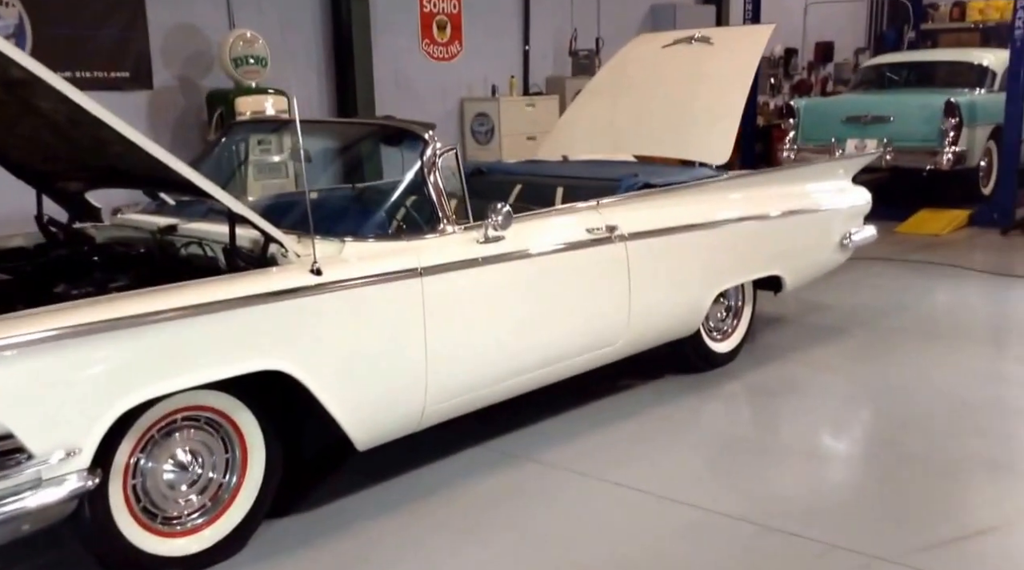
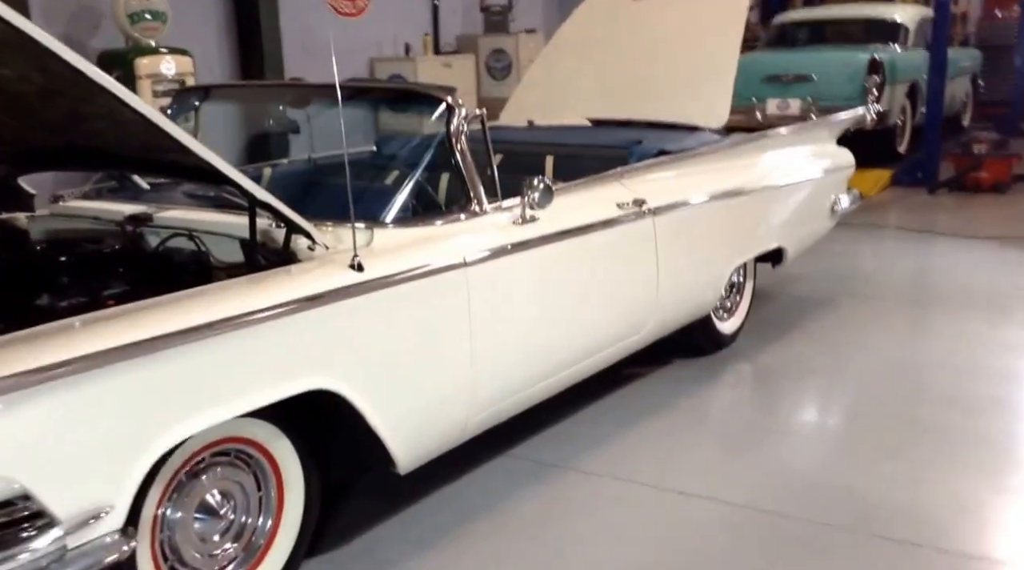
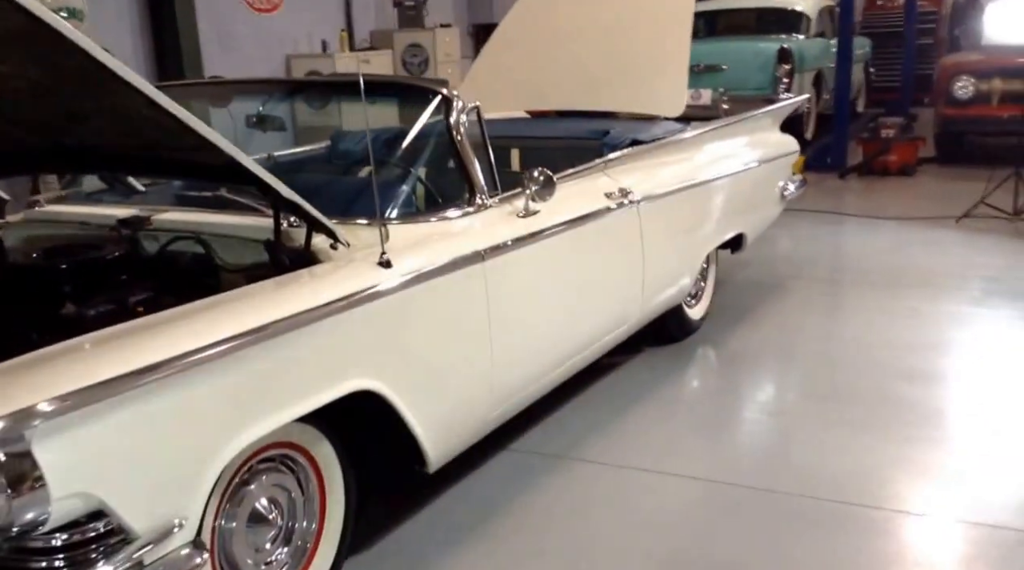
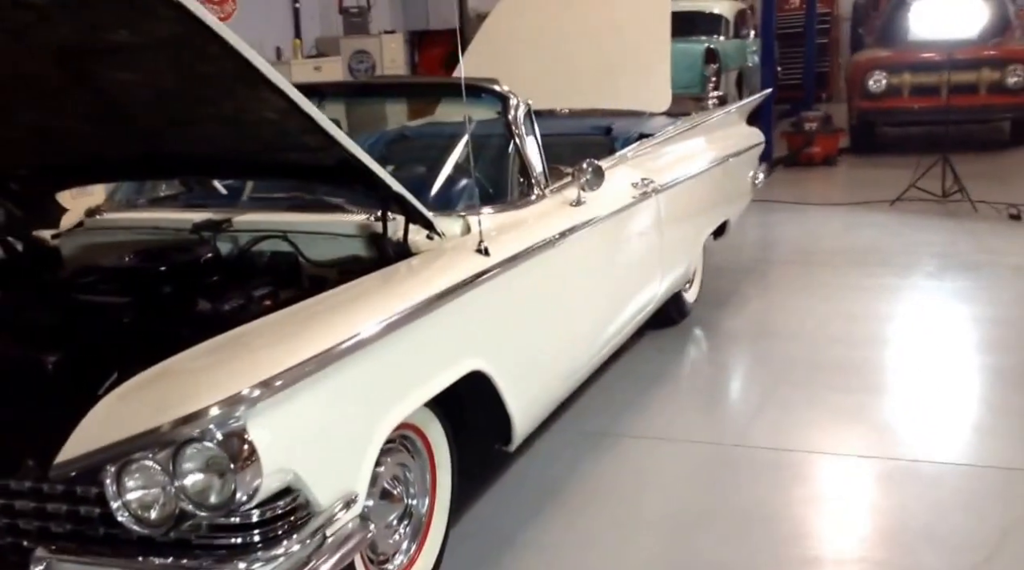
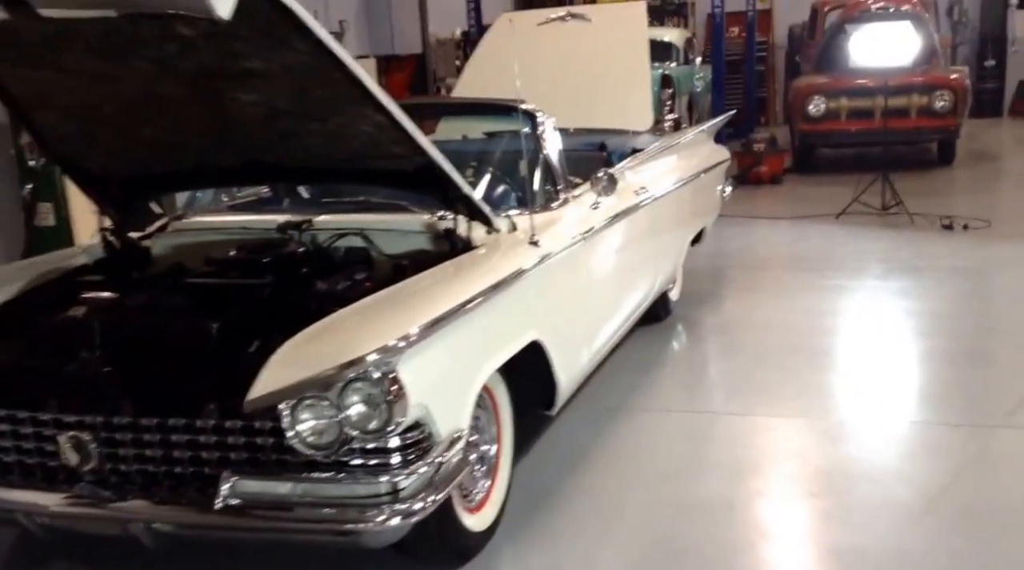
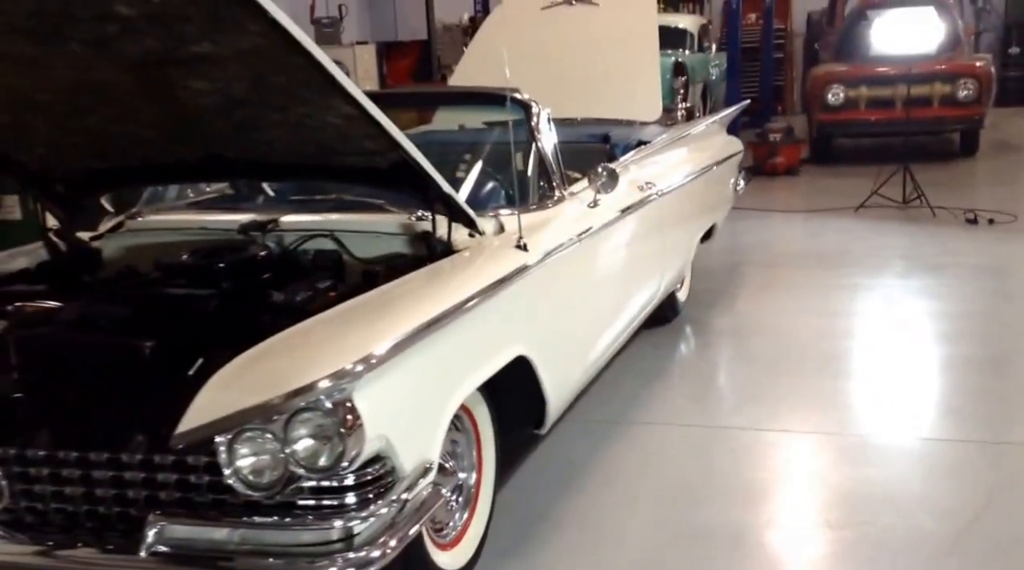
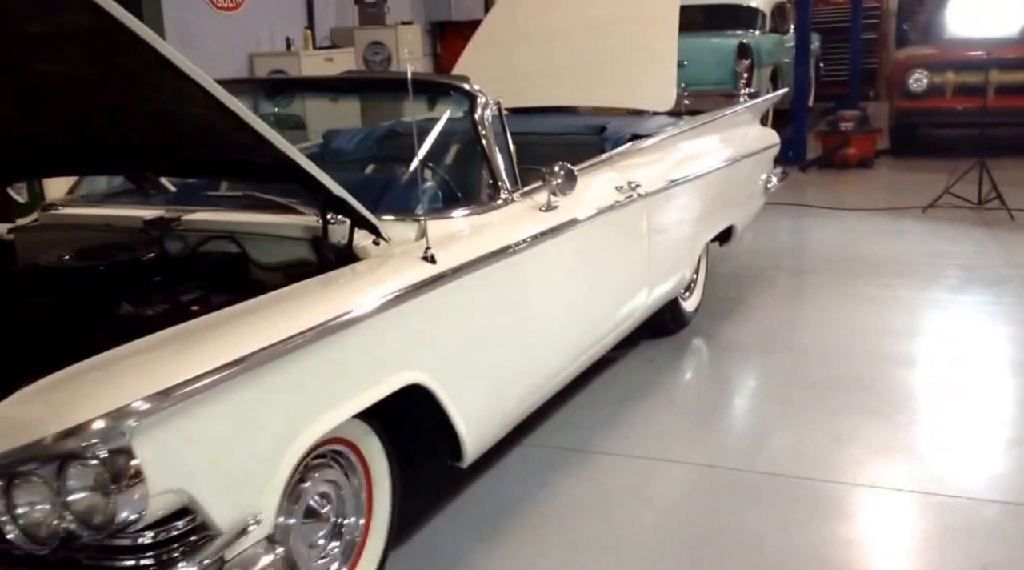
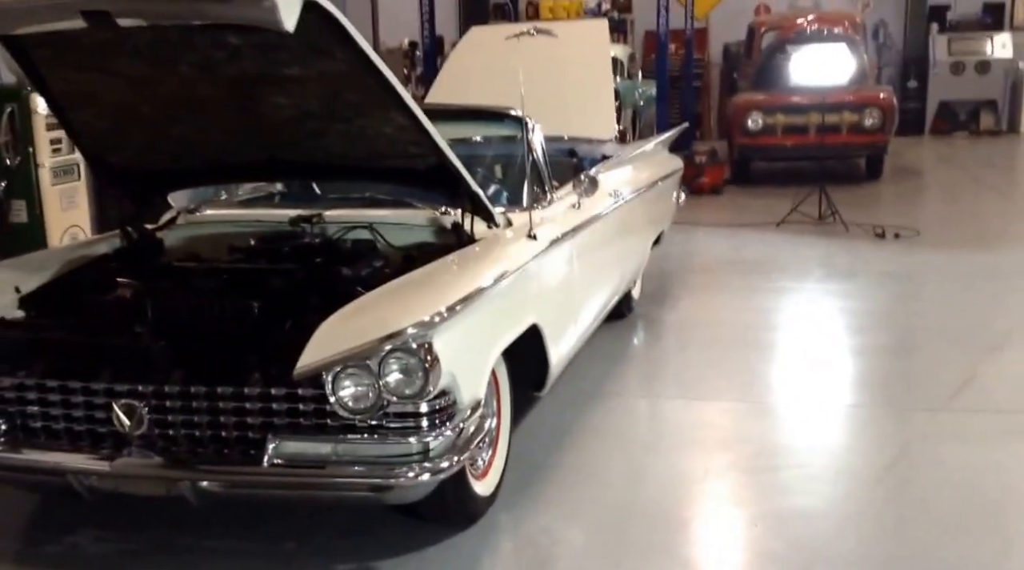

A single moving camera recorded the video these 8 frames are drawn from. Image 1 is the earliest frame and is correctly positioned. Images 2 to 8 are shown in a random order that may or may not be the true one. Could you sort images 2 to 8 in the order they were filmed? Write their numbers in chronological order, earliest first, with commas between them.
2, 3, 7, 4, 6, 5, 8
